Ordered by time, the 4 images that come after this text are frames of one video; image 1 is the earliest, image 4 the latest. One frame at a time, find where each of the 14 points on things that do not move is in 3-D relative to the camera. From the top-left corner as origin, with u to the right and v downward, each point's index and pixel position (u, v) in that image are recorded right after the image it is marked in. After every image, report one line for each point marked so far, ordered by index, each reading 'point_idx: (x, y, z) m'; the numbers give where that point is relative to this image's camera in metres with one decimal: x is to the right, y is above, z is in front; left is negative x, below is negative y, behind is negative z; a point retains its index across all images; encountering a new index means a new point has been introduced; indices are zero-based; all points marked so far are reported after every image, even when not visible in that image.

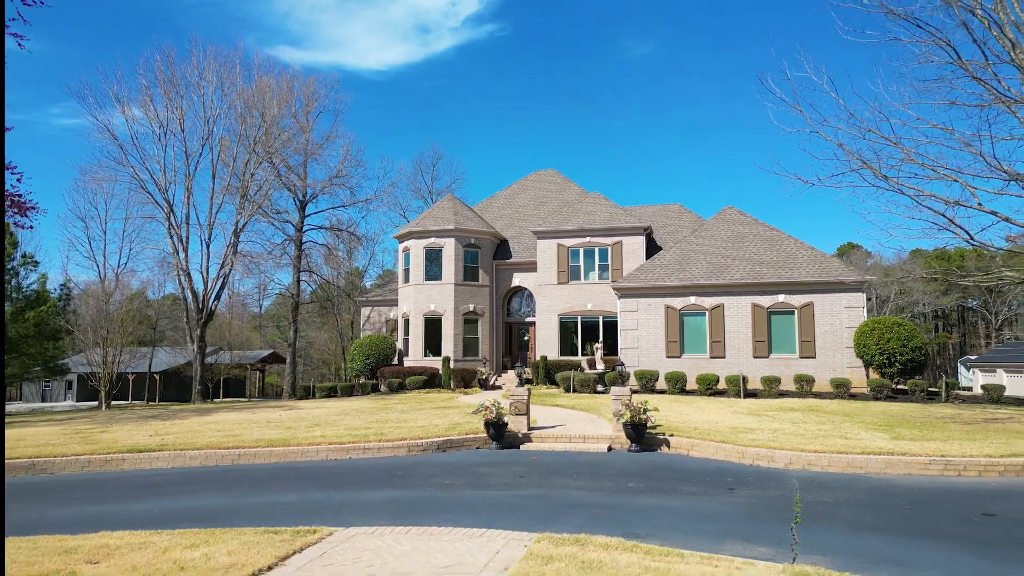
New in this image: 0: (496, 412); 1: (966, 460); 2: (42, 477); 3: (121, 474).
0: (-0.3, -2.3, +11.9) m
1: (+6.9, -2.6, +9.7) m
2: (-7.7, -3.1, +10.4) m
3: (-6.4, -3.0, +10.4) m
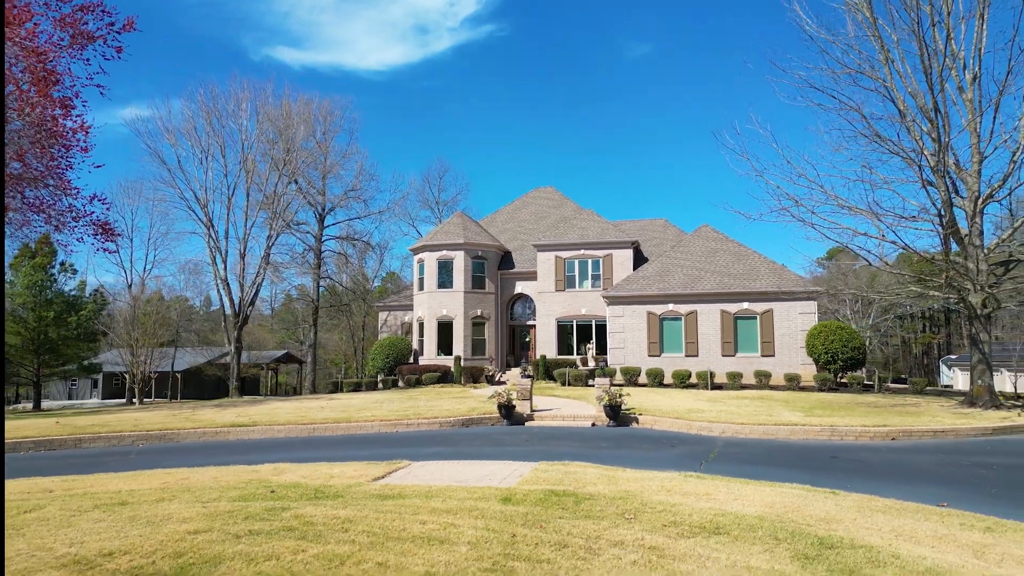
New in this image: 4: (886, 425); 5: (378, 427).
0: (-0.1, -2.7, +15.6) m
1: (+7.1, -2.9, +13.4) m
2: (-7.6, -3.4, +14.1) m
3: (-6.2, -3.4, +14.1) m
4: (+8.2, -3.0, +13.9) m
5: (-3.1, -3.2, +14.8) m
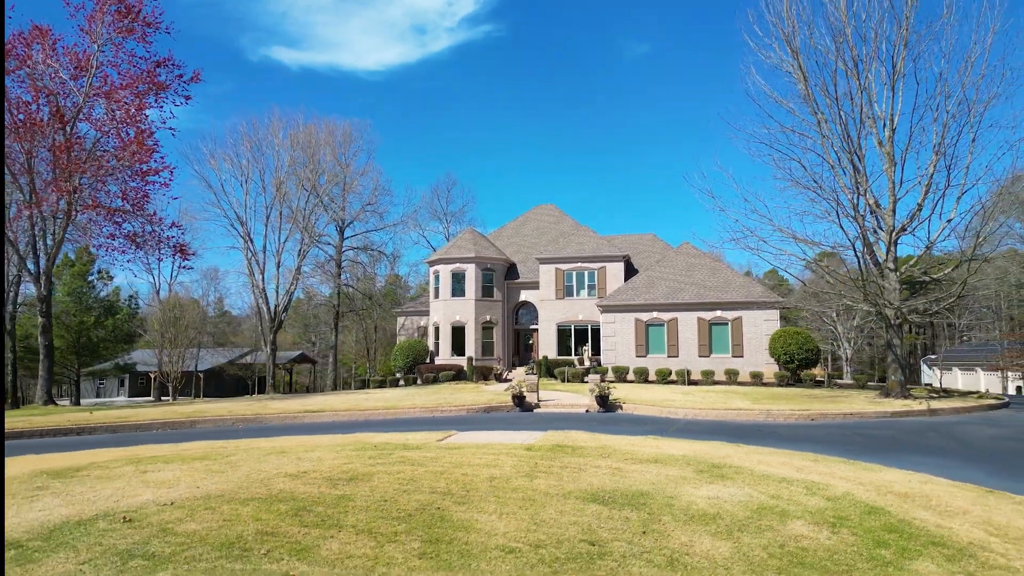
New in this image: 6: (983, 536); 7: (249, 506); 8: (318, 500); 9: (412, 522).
0: (+0.2, -3.1, +19.8) m
1: (+7.4, -3.4, +17.6) m
2: (-7.2, -3.9, +18.3) m
3: (-5.9, -3.9, +18.3) m
4: (+8.5, -3.5, +18.1) m
5: (-2.8, -3.7, +19.1) m
6: (+5.1, -2.7, +6.9) m
7: (-3.3, -2.7, +8.0) m
8: (-2.5, -2.7, +8.2) m
9: (-1.1, -2.7, +7.3) m
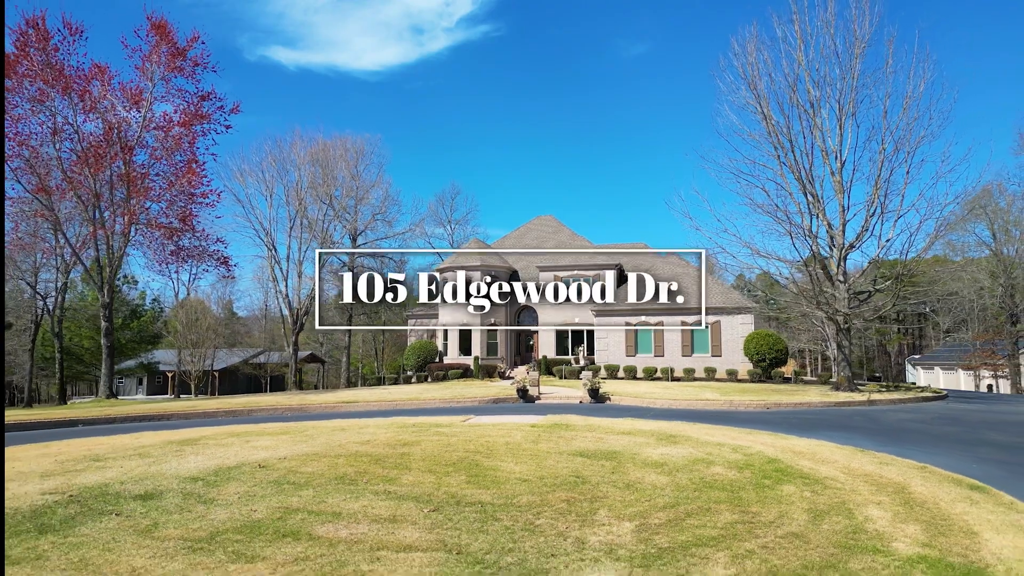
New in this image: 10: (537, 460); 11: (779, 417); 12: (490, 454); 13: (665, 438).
0: (+0.4, -3.5, +23.3) m
1: (+7.6, -3.8, +21.1) m
2: (-7.0, -4.3, +21.8) m
3: (-5.7, -4.2, +21.8) m
4: (+8.7, -3.8, +21.6) m
5: (-2.6, -4.1, +22.5) m
6: (+5.3, -3.0, +10.4) m
7: (-3.1, -3.1, +11.5) m
8: (-2.3, -3.1, +11.6) m
9: (-0.9, -3.0, +10.7) m
10: (+0.4, -3.0, +11.2) m
11: (+8.0, -3.8, +18.9) m
12: (-0.4, -3.1, +11.6) m
13: (+3.1, -3.1, +13.1) m
